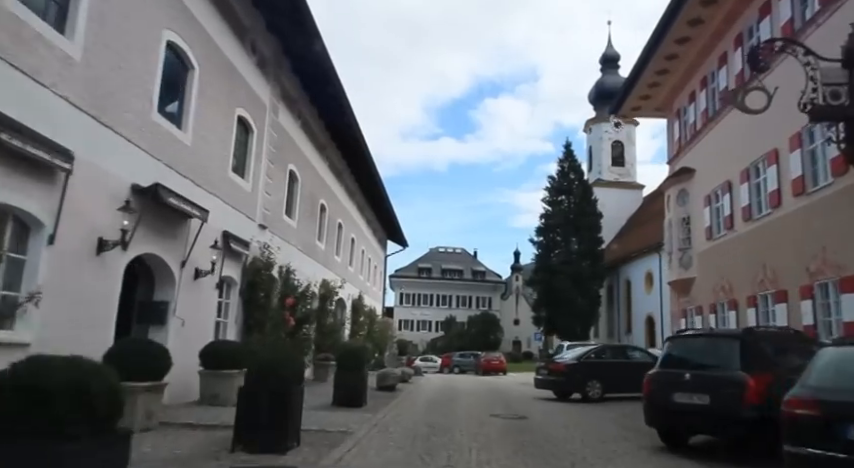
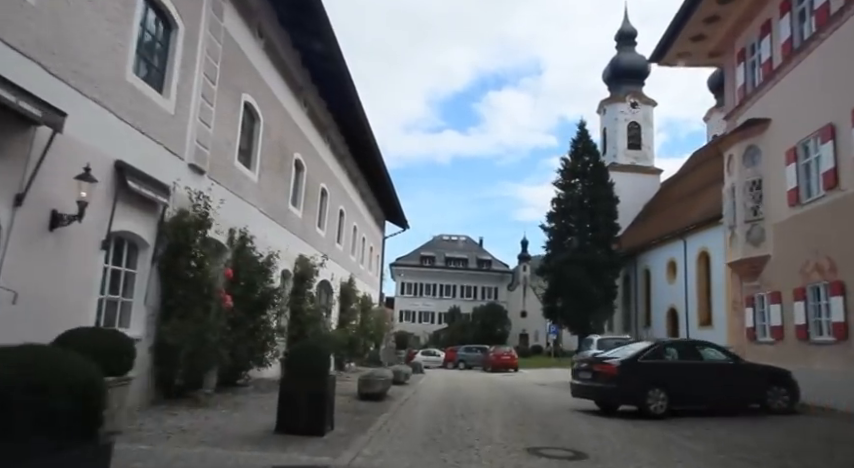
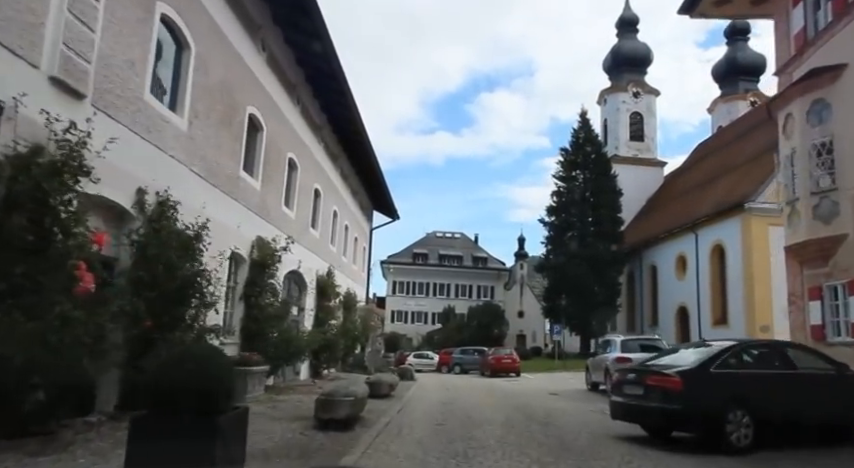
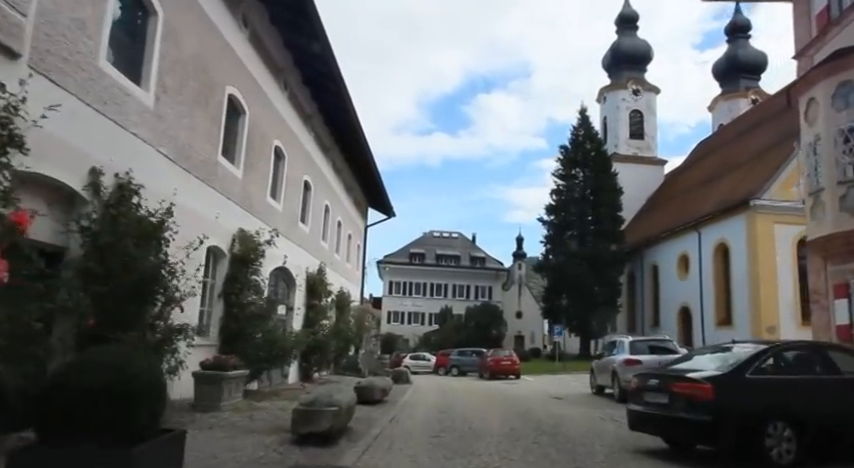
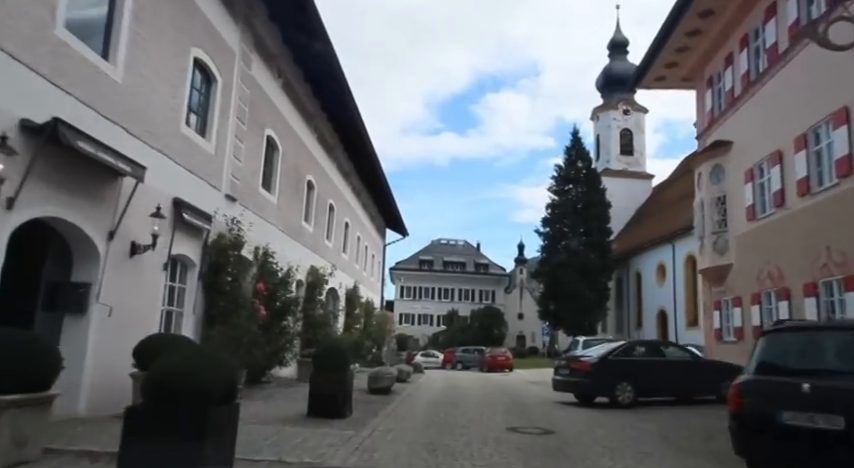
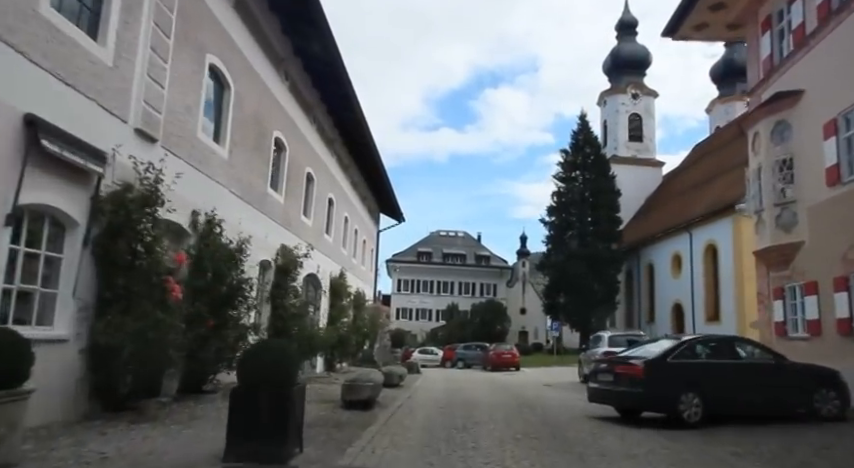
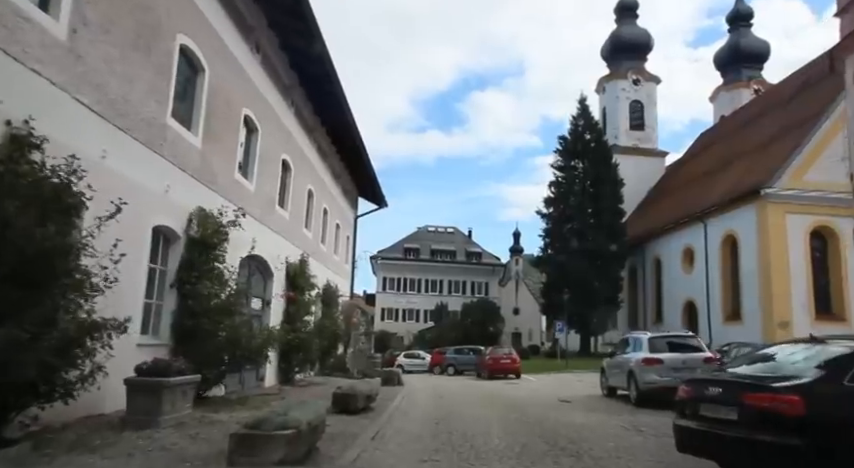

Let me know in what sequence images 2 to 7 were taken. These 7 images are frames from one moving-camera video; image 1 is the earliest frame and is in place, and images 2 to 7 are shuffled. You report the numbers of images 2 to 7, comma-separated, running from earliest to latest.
5, 2, 6, 3, 4, 7
